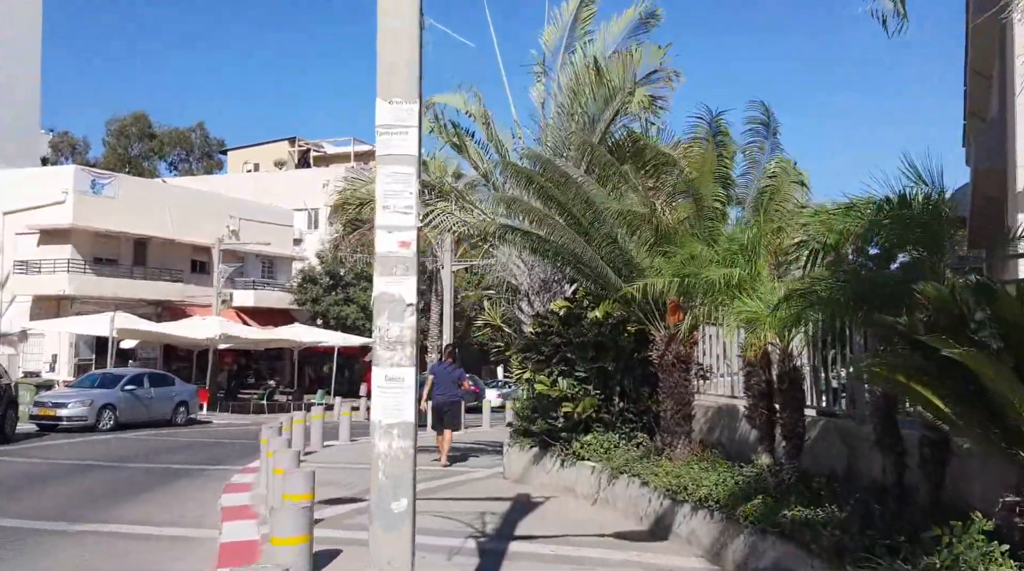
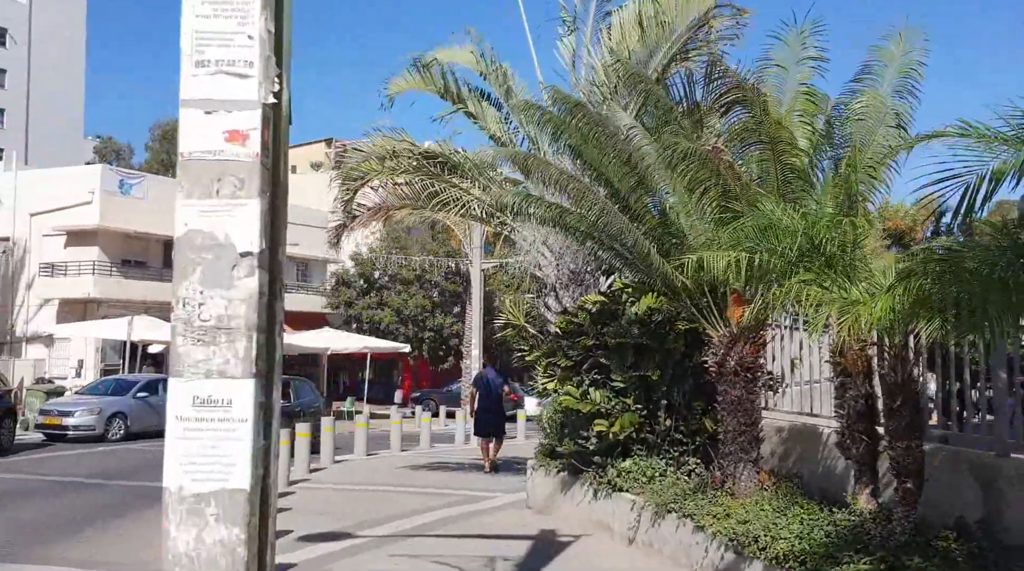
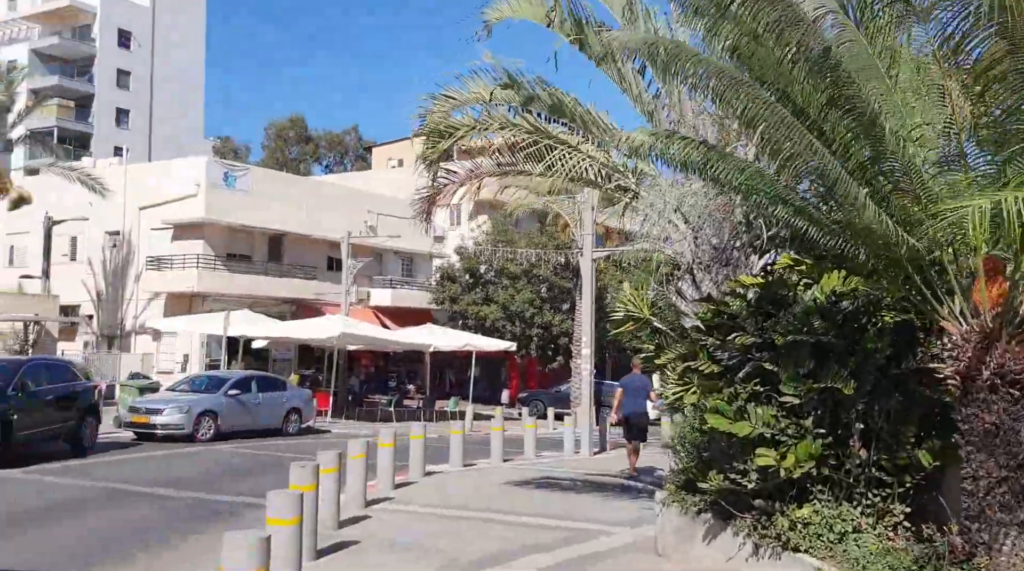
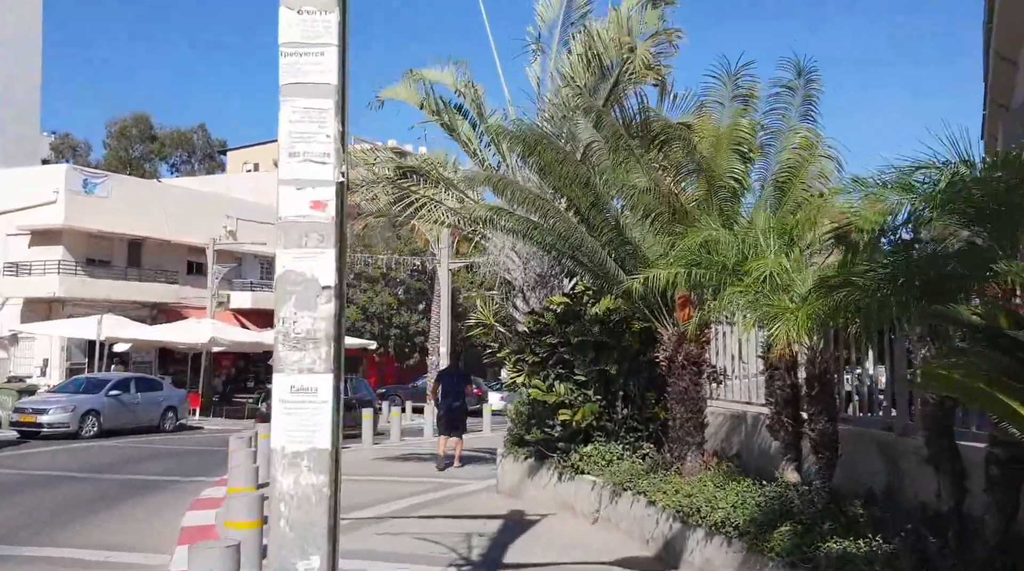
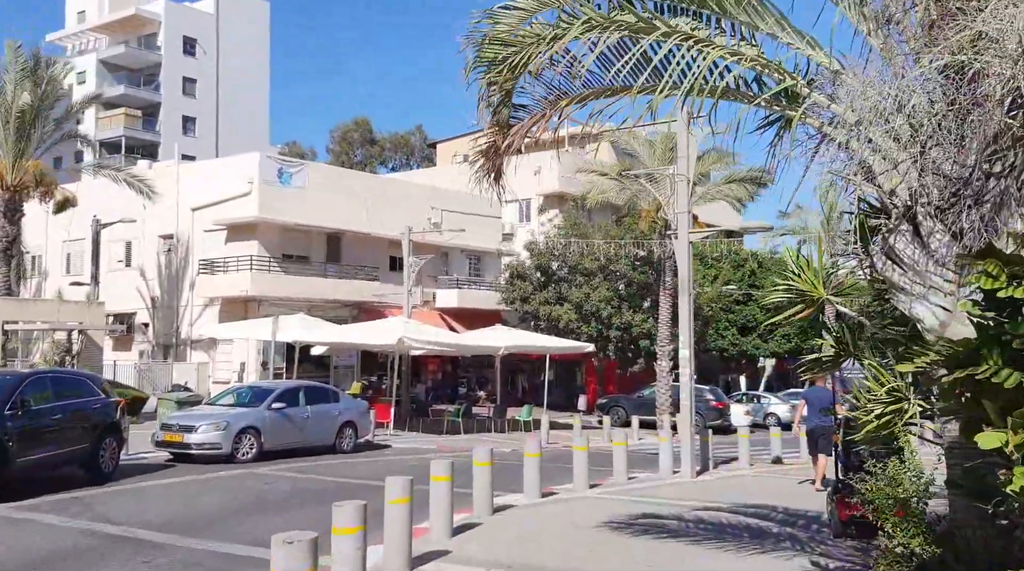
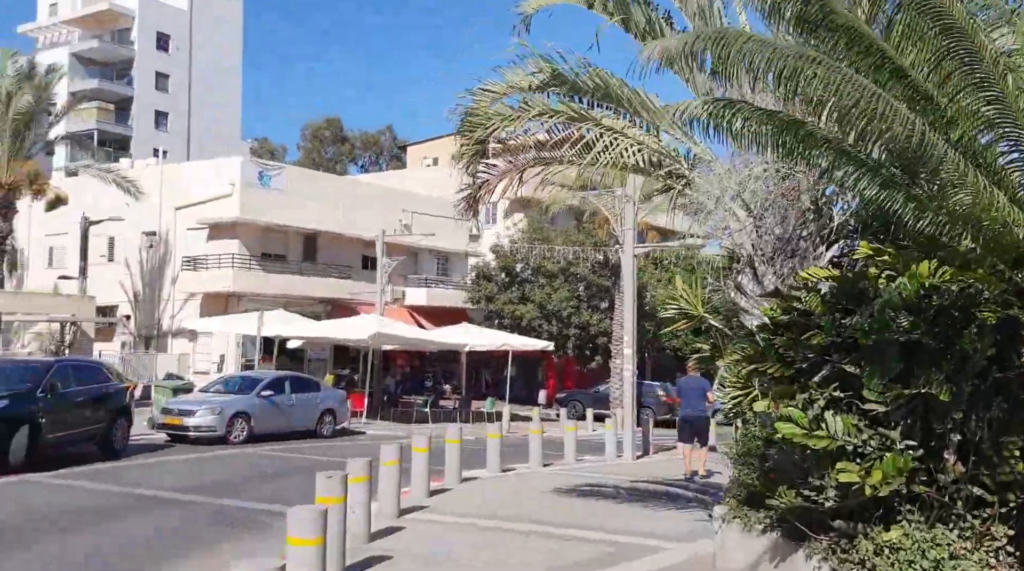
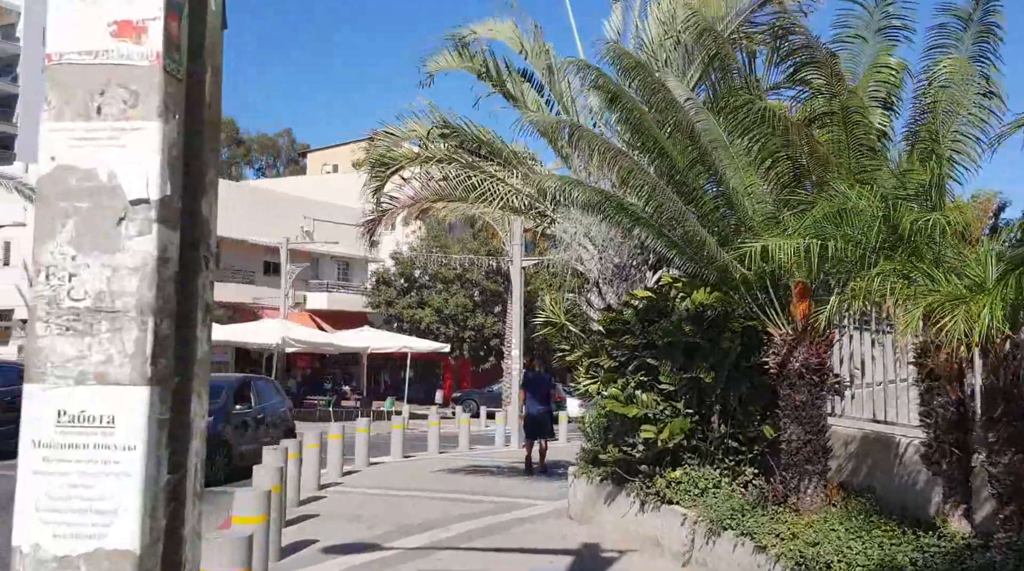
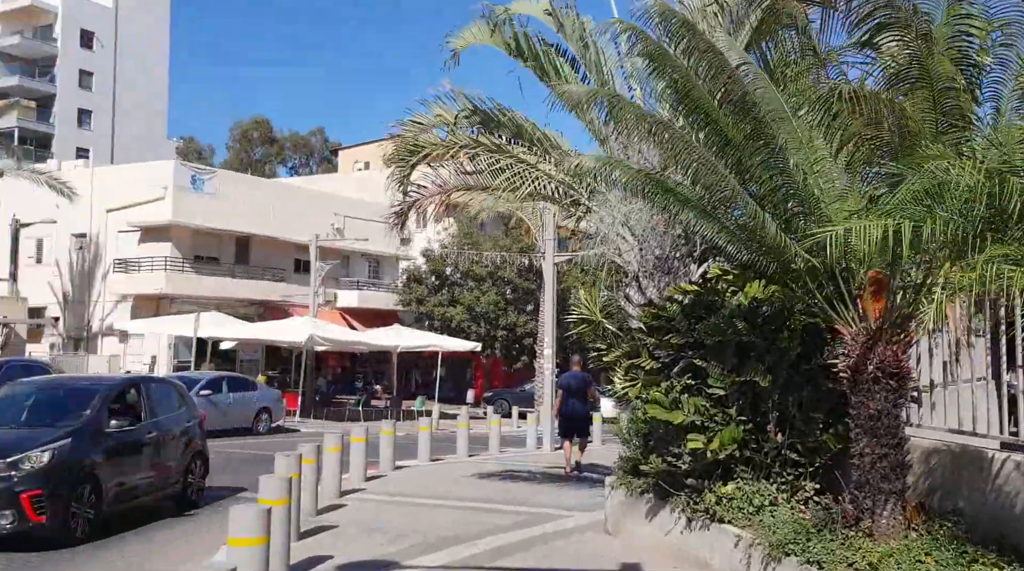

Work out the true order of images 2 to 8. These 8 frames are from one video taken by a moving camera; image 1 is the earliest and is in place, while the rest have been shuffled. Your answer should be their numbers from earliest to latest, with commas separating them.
4, 2, 7, 8, 3, 6, 5
